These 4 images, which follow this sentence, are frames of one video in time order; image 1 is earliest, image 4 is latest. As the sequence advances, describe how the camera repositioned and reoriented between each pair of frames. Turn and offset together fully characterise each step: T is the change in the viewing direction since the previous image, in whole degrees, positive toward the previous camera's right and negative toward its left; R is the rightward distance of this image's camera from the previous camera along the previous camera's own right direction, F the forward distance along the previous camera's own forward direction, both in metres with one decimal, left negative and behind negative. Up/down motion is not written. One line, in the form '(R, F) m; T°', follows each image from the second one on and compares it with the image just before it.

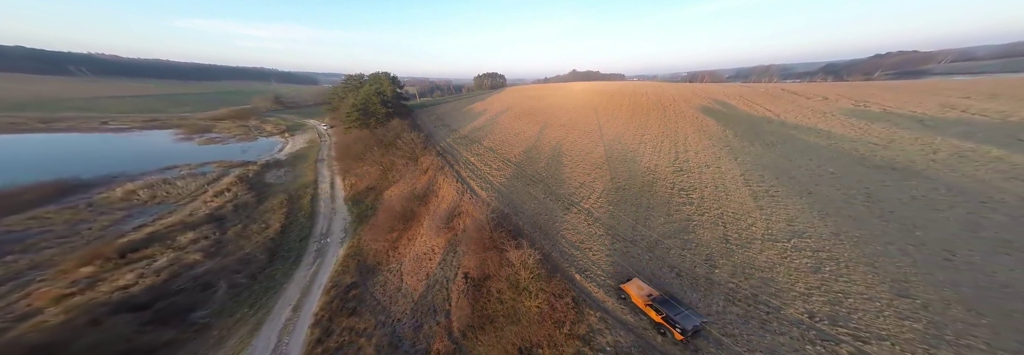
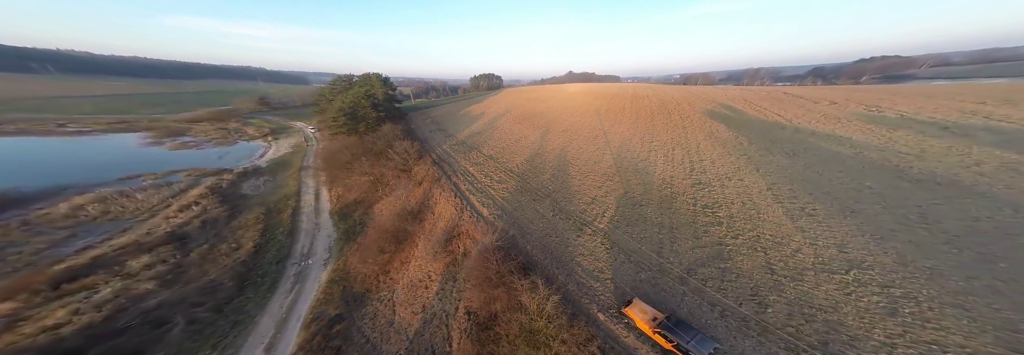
(-0.9, +1.8) m; +1°
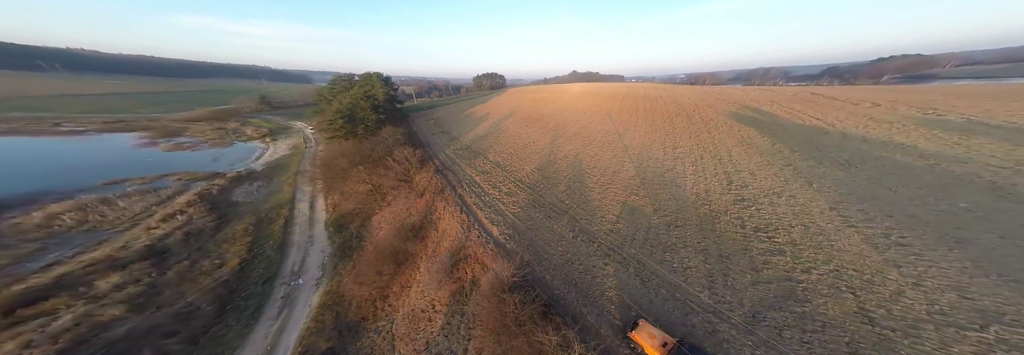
(-1.0, +2.0) m; -1°
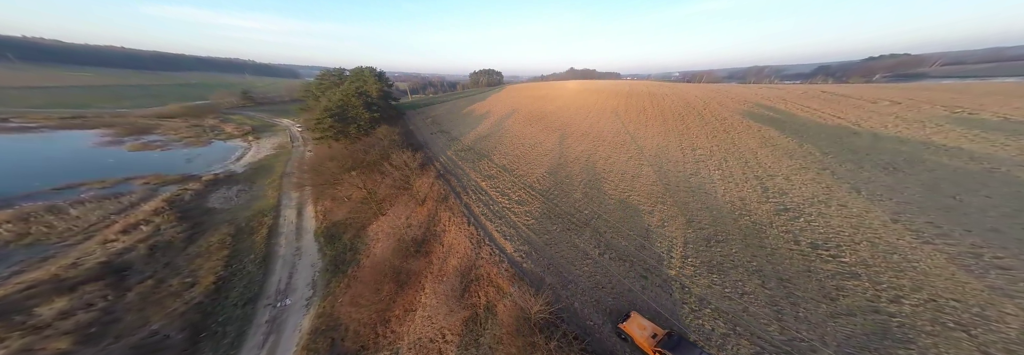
(-1.6, +1.9) m; +1°
